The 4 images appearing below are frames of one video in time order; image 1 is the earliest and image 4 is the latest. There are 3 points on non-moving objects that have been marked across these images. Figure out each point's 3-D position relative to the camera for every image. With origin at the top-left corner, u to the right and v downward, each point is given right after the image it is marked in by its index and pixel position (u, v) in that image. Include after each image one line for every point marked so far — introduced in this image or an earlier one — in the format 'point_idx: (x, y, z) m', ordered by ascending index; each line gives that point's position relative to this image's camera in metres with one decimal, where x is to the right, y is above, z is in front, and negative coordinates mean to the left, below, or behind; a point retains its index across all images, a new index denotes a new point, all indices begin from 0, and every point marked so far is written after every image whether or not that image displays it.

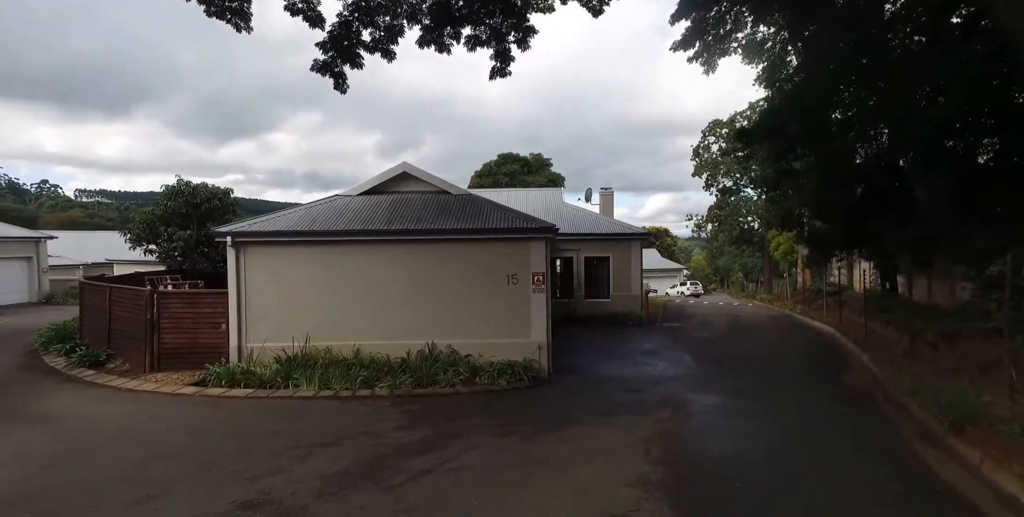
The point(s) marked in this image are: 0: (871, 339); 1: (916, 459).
0: (+7.5, -1.7, +11.6) m
1: (+3.7, -1.8, +5.0) m
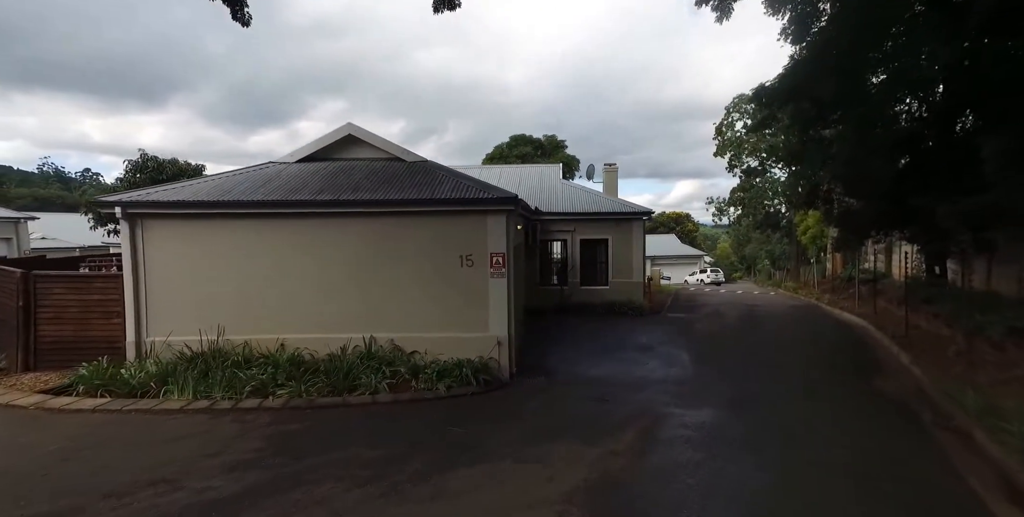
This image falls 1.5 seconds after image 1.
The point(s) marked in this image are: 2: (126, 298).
0: (+7.0, -1.3, +9.6) m
1: (+2.9, -1.6, +3.3) m
2: (-5.1, -0.5, +7.3) m
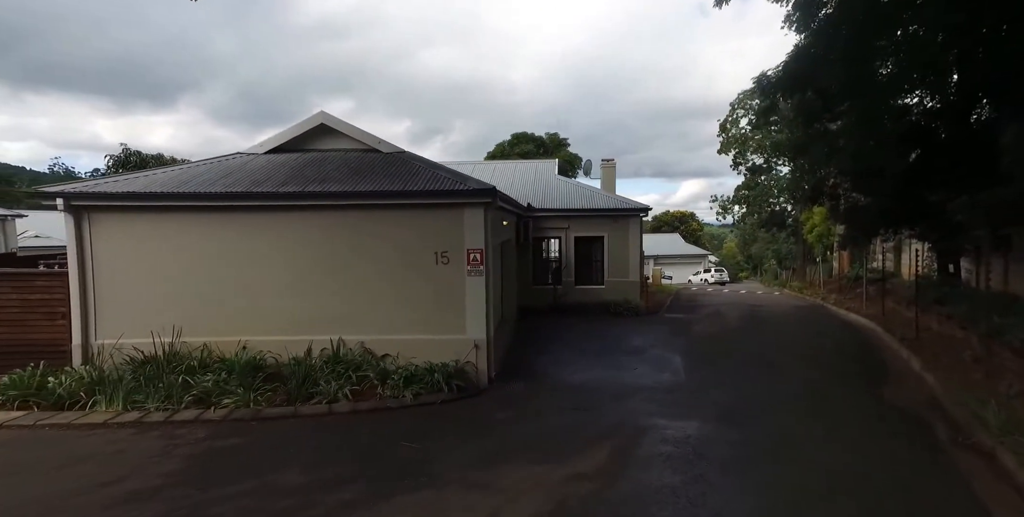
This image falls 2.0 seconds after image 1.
0: (+6.8, -1.3, +9.0) m
1: (+2.6, -1.6, +2.7) m
2: (-5.4, -0.4, +6.8) m
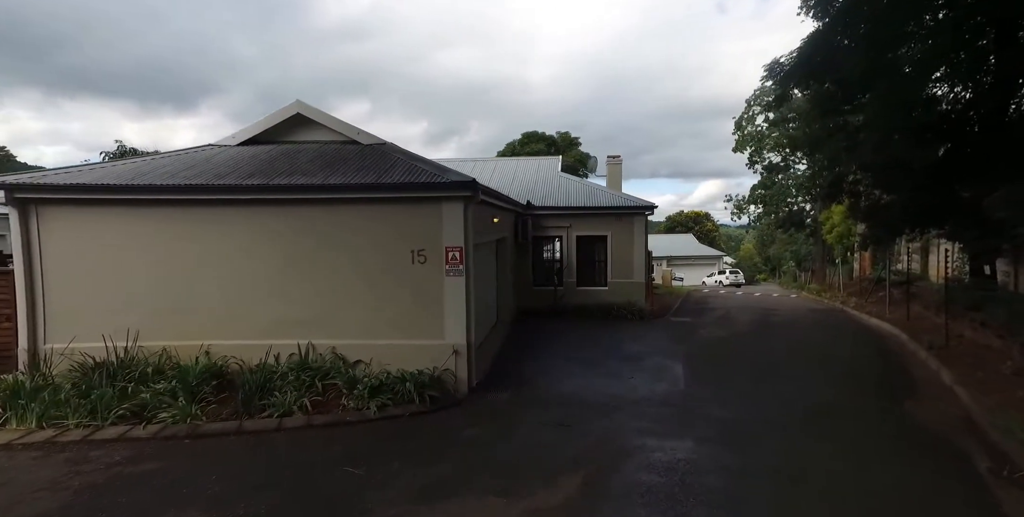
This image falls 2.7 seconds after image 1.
0: (+6.6, -1.3, +8.3) m
1: (+2.3, -1.6, +2.0) m
2: (-5.6, -0.4, +6.3) m
